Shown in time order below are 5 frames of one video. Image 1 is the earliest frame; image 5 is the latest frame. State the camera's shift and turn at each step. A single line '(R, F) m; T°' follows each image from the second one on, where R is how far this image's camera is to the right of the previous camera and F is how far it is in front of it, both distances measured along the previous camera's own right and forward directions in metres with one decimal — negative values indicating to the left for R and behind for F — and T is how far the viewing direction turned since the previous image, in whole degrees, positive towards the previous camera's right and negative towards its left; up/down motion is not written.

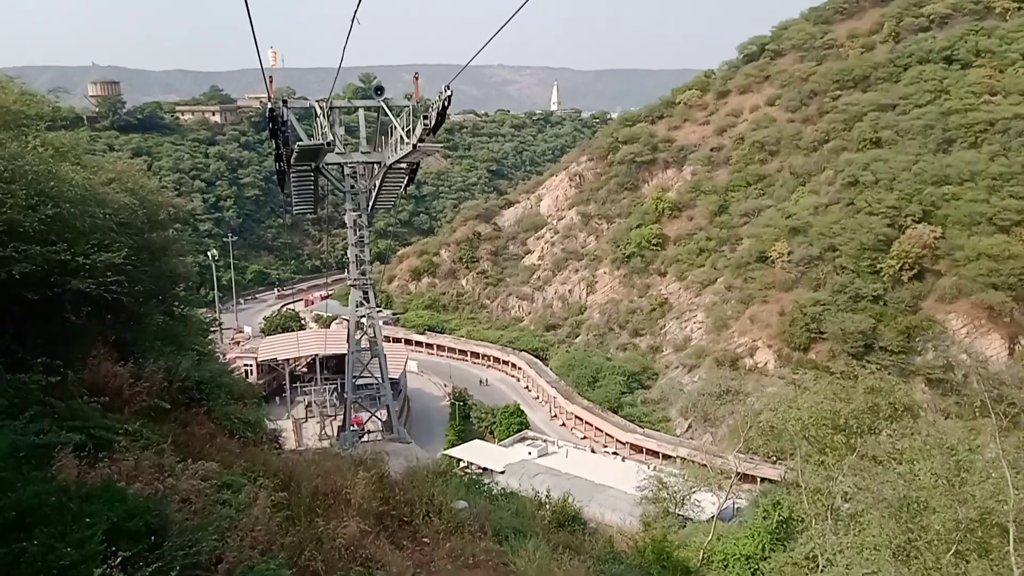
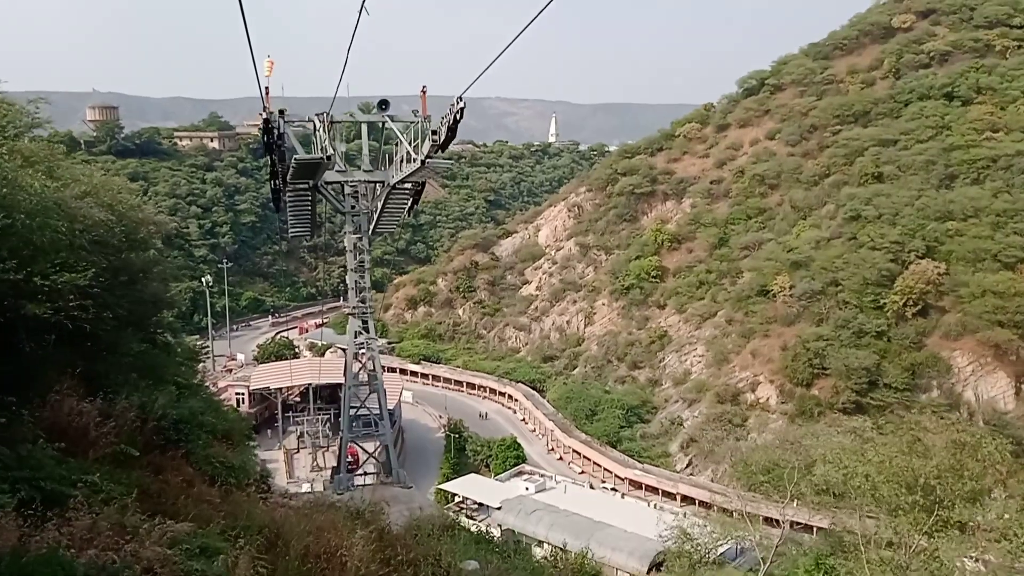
(-0.1, +0.3) m; 0°
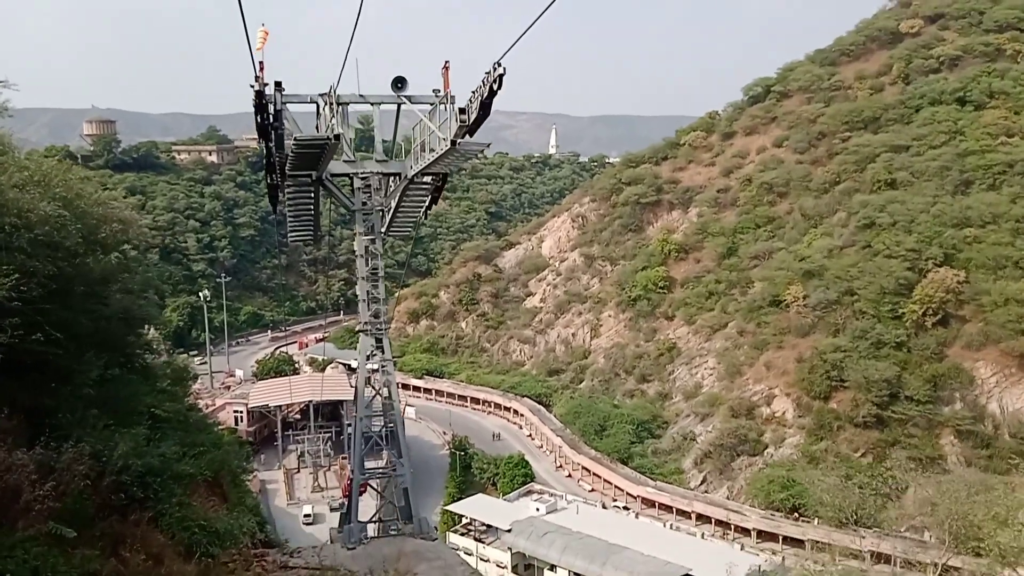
(-0.2, +0.6) m; 0°
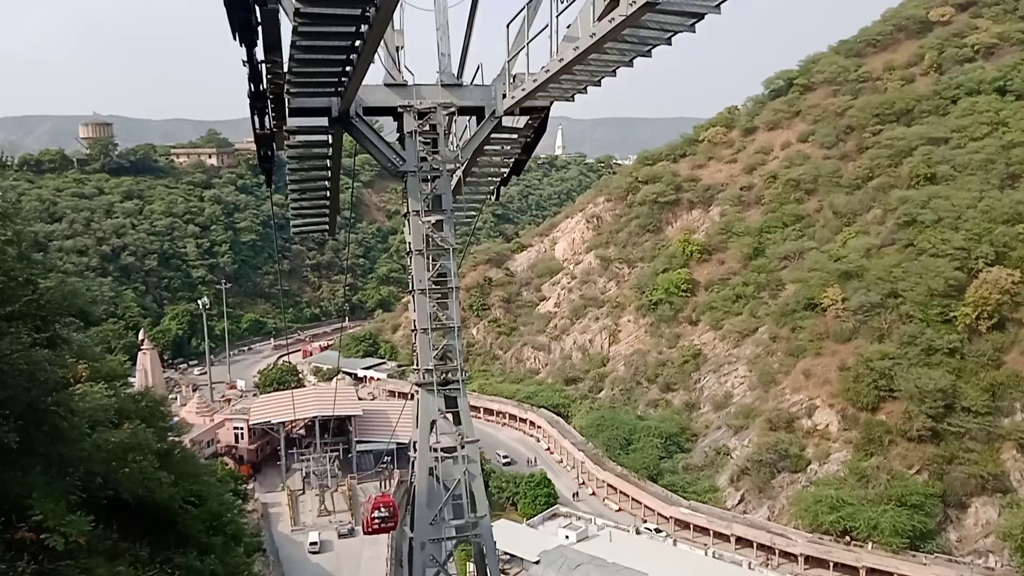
(-0.4, +1.3) m; 0°
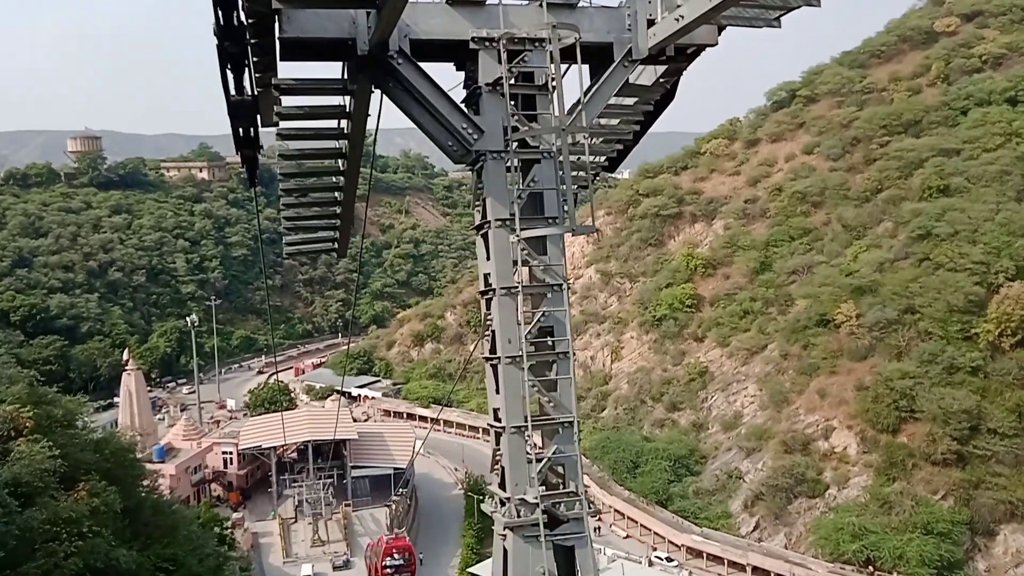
(-0.2, +0.7) m; +1°
